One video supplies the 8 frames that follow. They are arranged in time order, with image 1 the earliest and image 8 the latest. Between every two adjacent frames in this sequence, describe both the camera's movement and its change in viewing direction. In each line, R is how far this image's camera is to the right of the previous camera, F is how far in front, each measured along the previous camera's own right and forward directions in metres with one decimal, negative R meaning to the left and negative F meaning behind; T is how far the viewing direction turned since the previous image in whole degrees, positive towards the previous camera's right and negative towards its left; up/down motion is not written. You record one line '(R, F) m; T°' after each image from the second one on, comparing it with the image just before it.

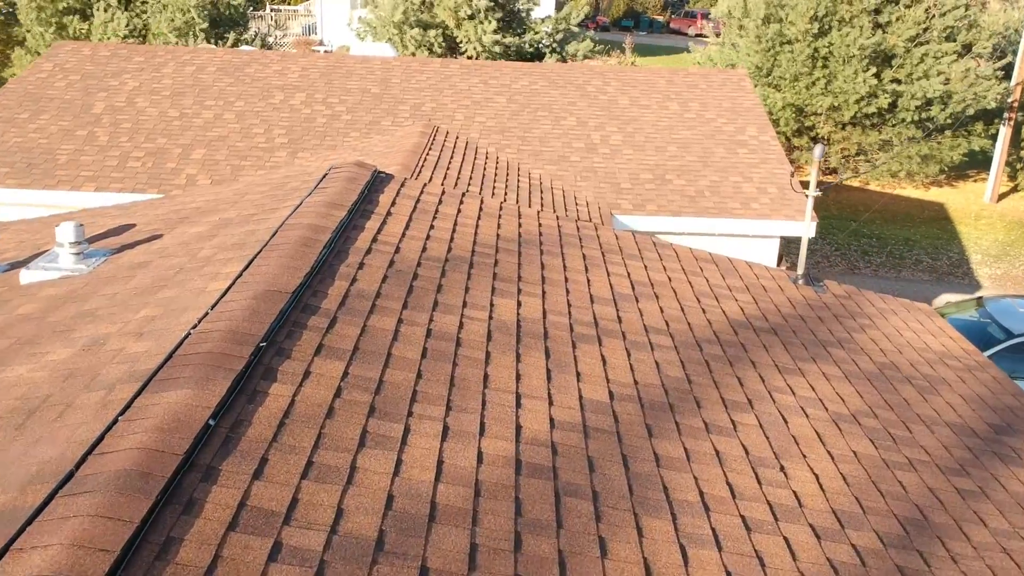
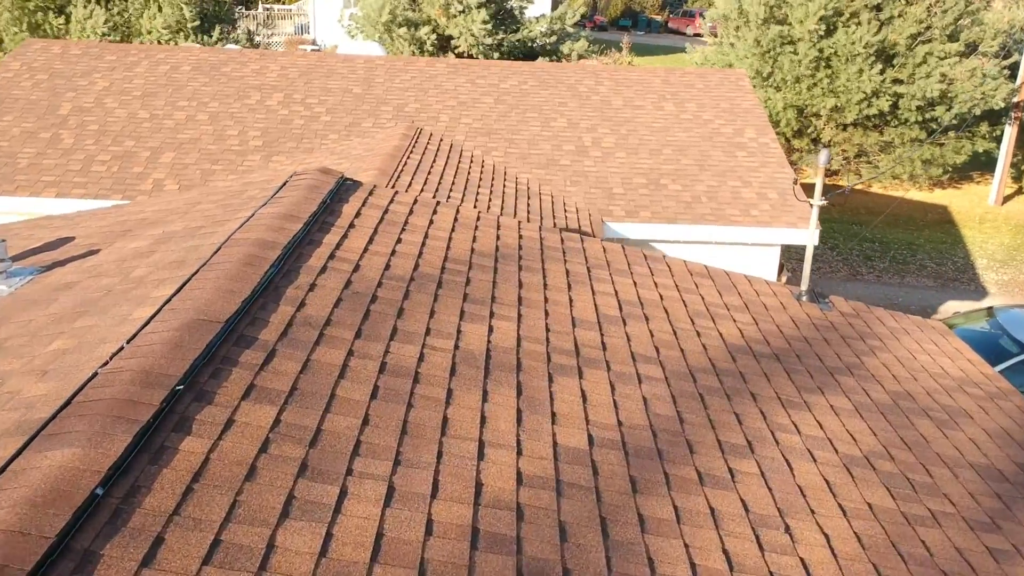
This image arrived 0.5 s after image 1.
(+0.1, +0.5) m; 0°
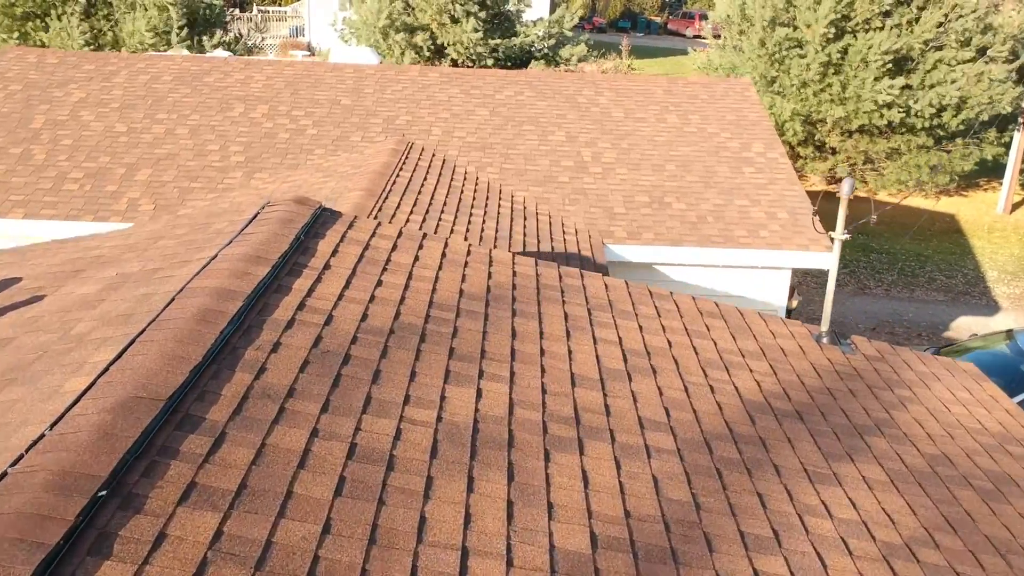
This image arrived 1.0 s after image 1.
(0.0, +0.5) m; 0°
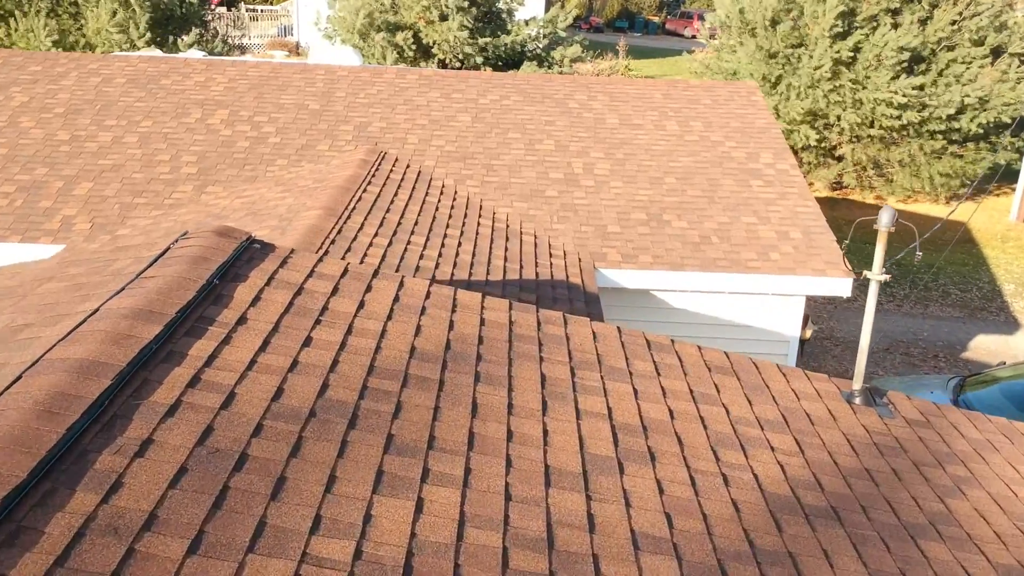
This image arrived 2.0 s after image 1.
(+0.2, +1.0) m; 0°
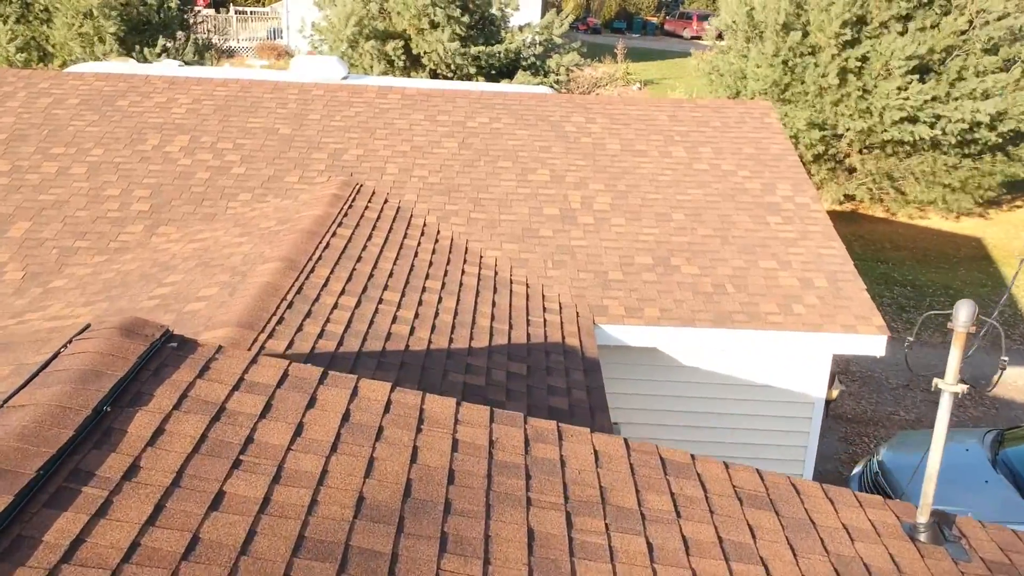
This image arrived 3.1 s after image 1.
(+0.1, +0.9) m; 0°
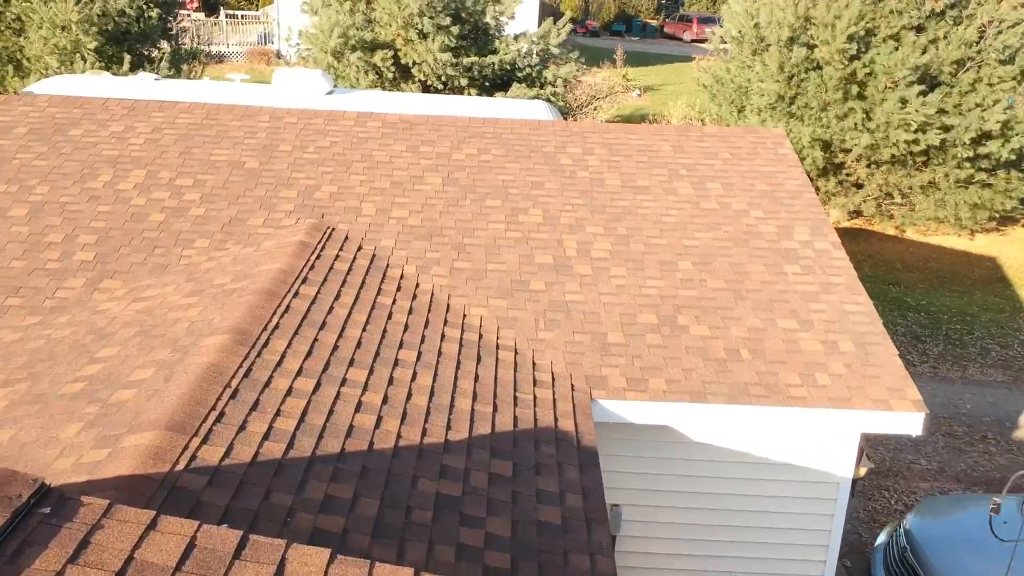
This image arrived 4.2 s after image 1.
(+0.1, +0.8) m; 0°
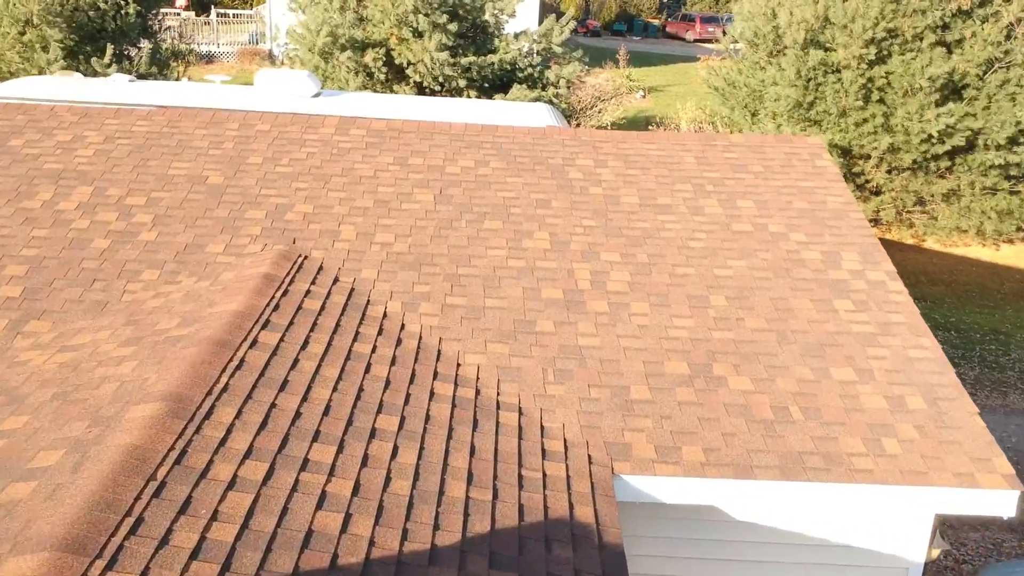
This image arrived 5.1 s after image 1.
(0.0, +1.1) m; 0°
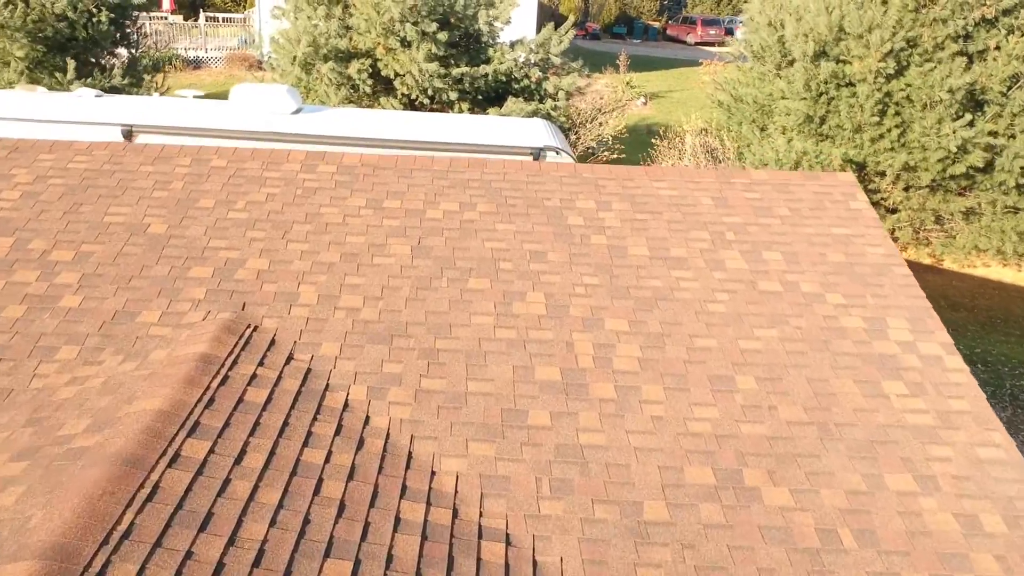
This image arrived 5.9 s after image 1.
(+0.1, +1.0) m; 0°
